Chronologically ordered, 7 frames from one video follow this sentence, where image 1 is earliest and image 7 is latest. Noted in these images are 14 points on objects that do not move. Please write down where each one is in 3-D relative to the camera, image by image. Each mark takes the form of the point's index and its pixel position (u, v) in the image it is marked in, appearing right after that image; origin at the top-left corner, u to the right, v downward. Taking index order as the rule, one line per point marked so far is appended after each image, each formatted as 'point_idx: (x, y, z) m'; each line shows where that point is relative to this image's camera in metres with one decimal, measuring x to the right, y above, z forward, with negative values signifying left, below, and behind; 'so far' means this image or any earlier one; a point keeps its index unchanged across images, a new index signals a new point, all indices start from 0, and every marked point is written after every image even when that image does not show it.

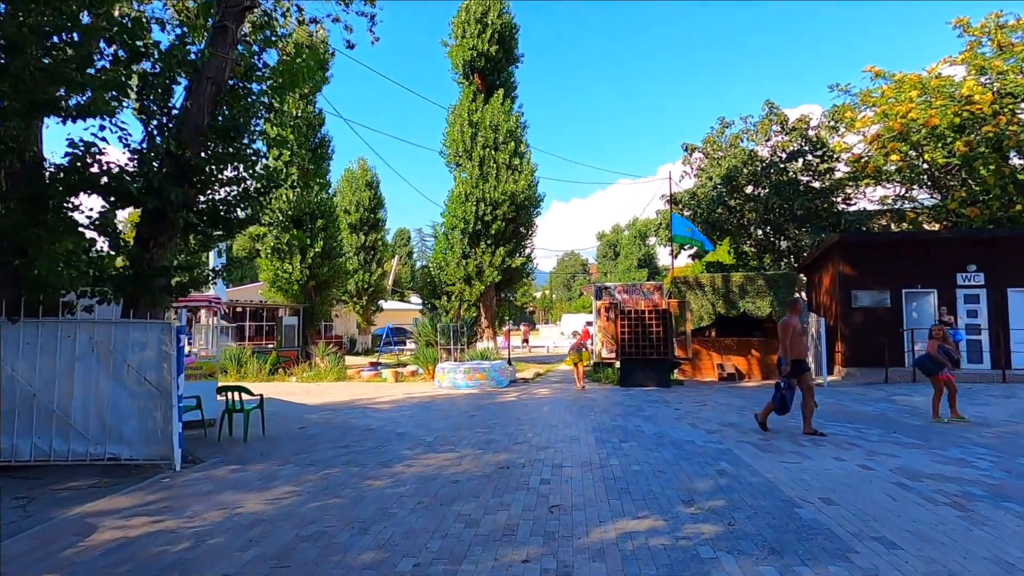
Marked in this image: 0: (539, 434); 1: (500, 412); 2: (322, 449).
0: (+0.4, -2.3, +8.4) m
1: (-0.3, -2.6, +11.2) m
2: (-2.7, -2.3, +7.7) m
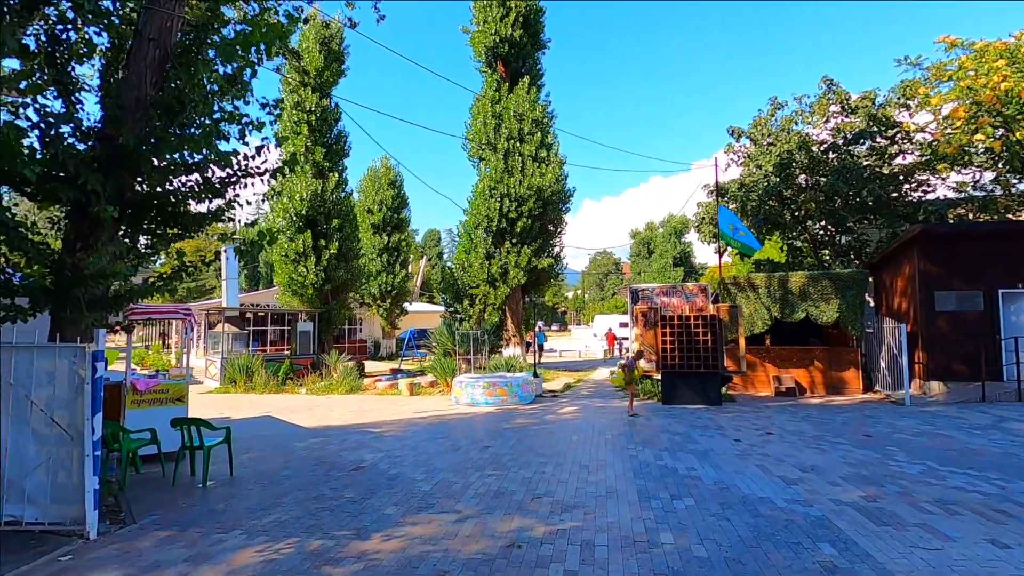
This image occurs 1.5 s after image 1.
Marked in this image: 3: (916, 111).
0: (+0.6, -2.4, +6.6) m
1: (+0.1, -2.7, +9.4) m
2: (-2.5, -2.5, +6.1) m
3: (+13.8, +6.0, +18.2) m
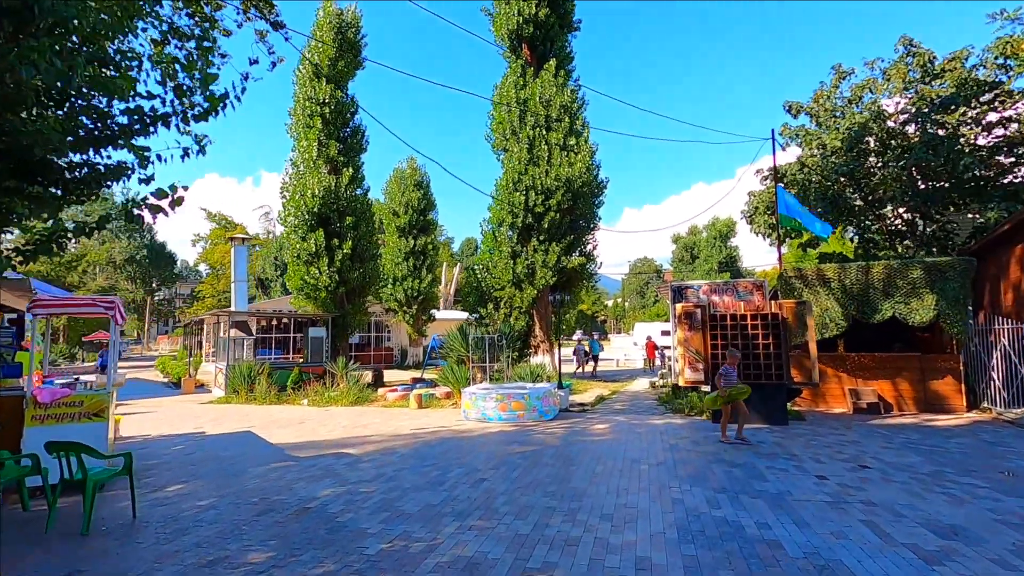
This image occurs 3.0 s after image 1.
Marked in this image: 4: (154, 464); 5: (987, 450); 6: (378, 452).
0: (+0.5, -2.2, +4.5) m
1: (+0.2, -2.5, +7.3) m
2: (-2.7, -2.2, +4.2) m
3: (+14.4, +6.1, +15.2) m
4: (-5.5, -2.7, +8.1) m
5: (+7.2, -2.5, +8.1) m
6: (-2.2, -2.7, +8.6) m
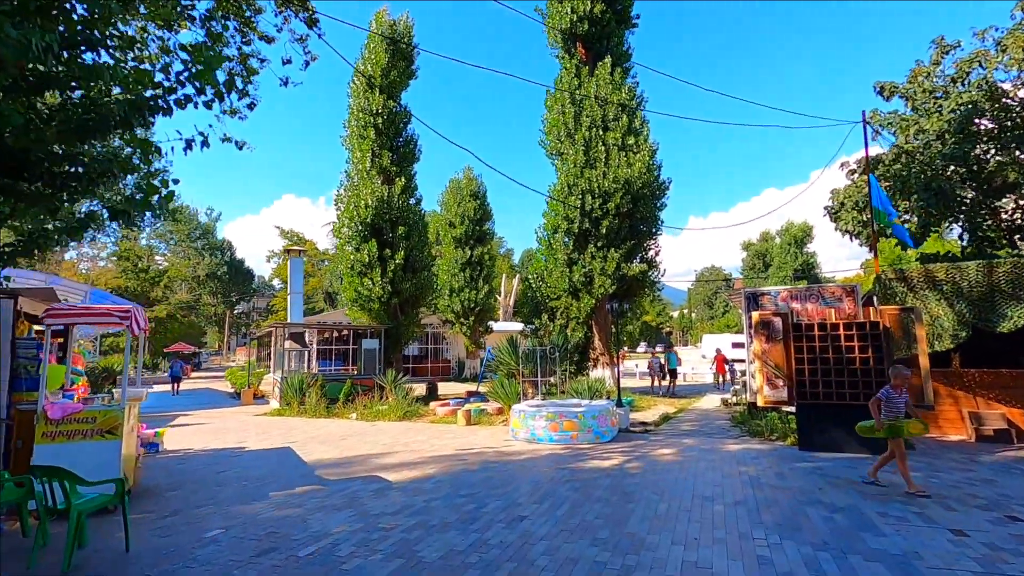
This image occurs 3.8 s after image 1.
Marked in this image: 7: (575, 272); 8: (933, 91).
0: (+0.7, -2.1, +3.4) m
1: (+0.7, -2.5, +6.2) m
2: (-2.5, -2.2, +3.5) m
3: (+15.7, +6.1, +12.6) m
4: (-4.8, -2.8, +7.7) m
5: (+7.8, -2.4, +6.2) m
6: (-1.4, -2.8, +7.7) m
7: (+2.3, +0.6, +19.6) m
8: (+11.6, +5.4, +14.7) m
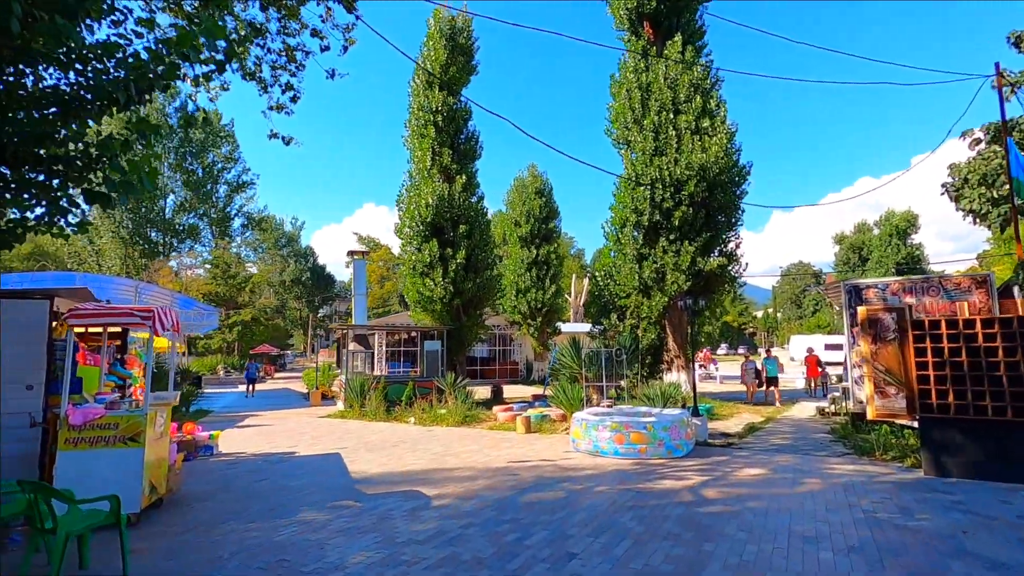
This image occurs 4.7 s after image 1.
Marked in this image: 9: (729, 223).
0: (+0.8, -2.0, +2.3) m
1: (+1.2, -2.4, +5.1) m
2: (-2.4, -2.2, +2.8) m
3: (+16.8, +6.4, +9.5) m
4: (-4.0, -2.8, +7.3) m
5: (+8.2, -2.2, +4.2) m
6: (-0.7, -2.7, +6.9) m
7: (+4.5, +0.7, +18.2) m
8: (+13.0, +5.7, +12.1) m
9: (+7.5, +2.2, +18.4) m
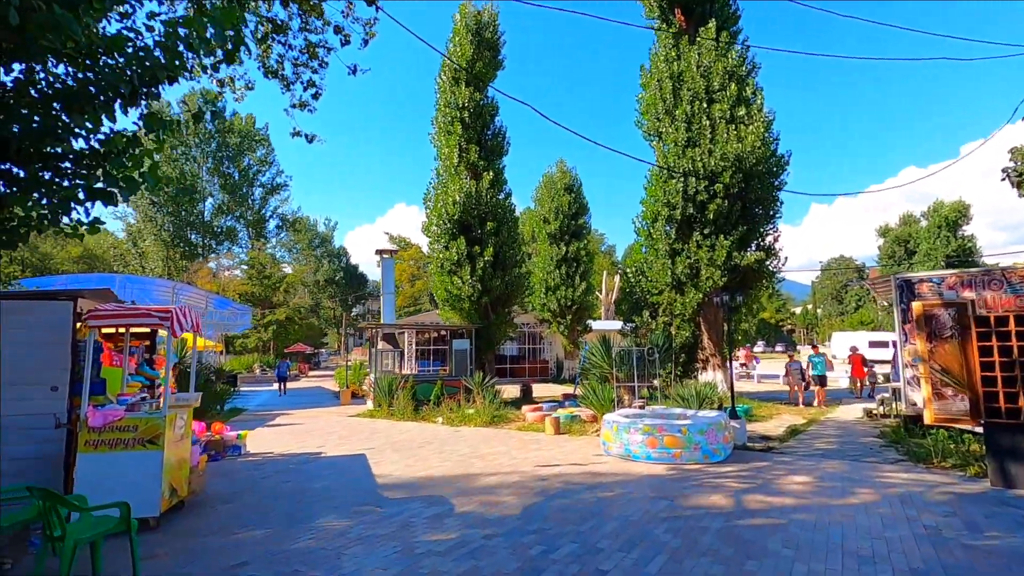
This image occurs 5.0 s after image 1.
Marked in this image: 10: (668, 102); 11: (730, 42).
0: (+0.9, -2.0, +1.9) m
1: (+1.5, -2.4, +4.7) m
2: (-2.3, -2.2, +2.7) m
3: (+17.2, +6.6, +8.2) m
4: (-3.7, -2.8, +7.2) m
5: (+8.4, -2.1, +3.4) m
6: (-0.4, -2.7, +6.6) m
7: (+5.5, +0.8, +17.6) m
8: (+13.5, +5.9, +11.0) m
9: (+8.4, +2.4, +17.6) m
10: (+5.4, +6.4, +18.4) m
11: (+7.4, +8.3, +18.0) m
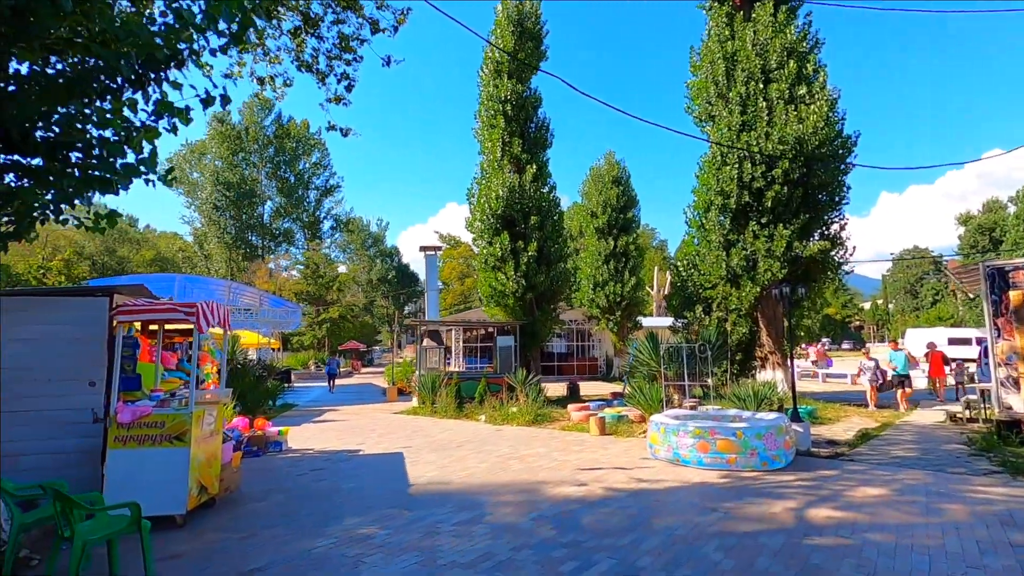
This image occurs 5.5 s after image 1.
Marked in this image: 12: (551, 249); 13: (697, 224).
0: (+0.8, -1.9, +1.4) m
1: (+1.7, -2.3, +4.2) m
2: (-2.2, -2.1, +2.4) m
3: (+17.5, +6.9, +6.1) m
4: (-3.2, -2.7, +7.1) m
5: (+8.4, -2.0, +2.2) m
6: (0.0, -2.6, +6.2) m
7: (+6.9, +1.0, +16.6) m
8: (+14.2, +6.1, +9.2) m
9: (+9.7, +2.6, +16.3) m
10: (+6.8, +6.6, +17.3) m
11: (+8.7, +8.5, +16.7) m
12: (+1.4, +1.4, +19.9) m
13: (+6.1, +2.2, +17.8) m
